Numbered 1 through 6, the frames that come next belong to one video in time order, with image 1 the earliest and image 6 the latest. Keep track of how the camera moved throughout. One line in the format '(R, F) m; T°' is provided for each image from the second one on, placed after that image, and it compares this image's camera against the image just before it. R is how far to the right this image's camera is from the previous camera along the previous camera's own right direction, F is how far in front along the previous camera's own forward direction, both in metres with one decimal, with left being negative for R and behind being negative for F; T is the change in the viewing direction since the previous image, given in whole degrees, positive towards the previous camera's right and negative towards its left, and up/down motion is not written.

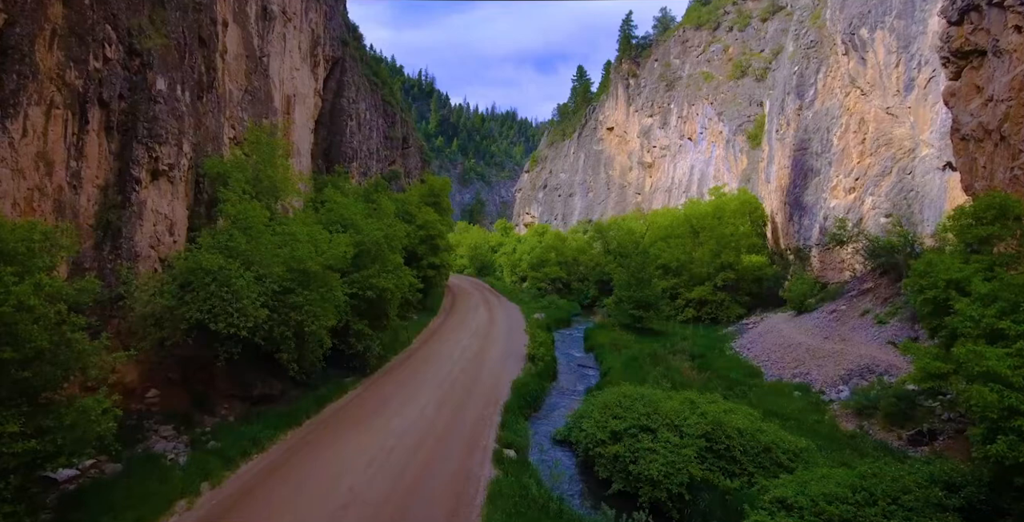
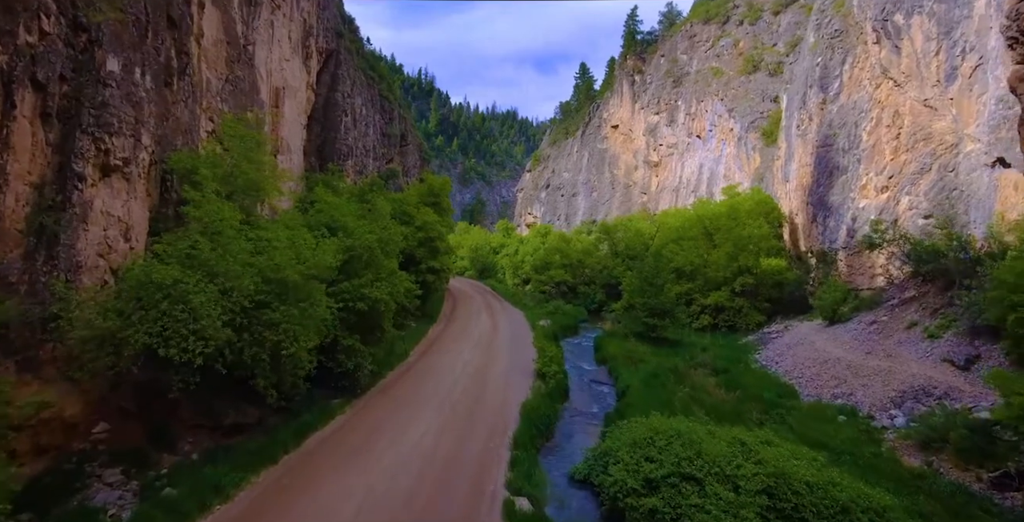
(-0.3, +2.5) m; 0°
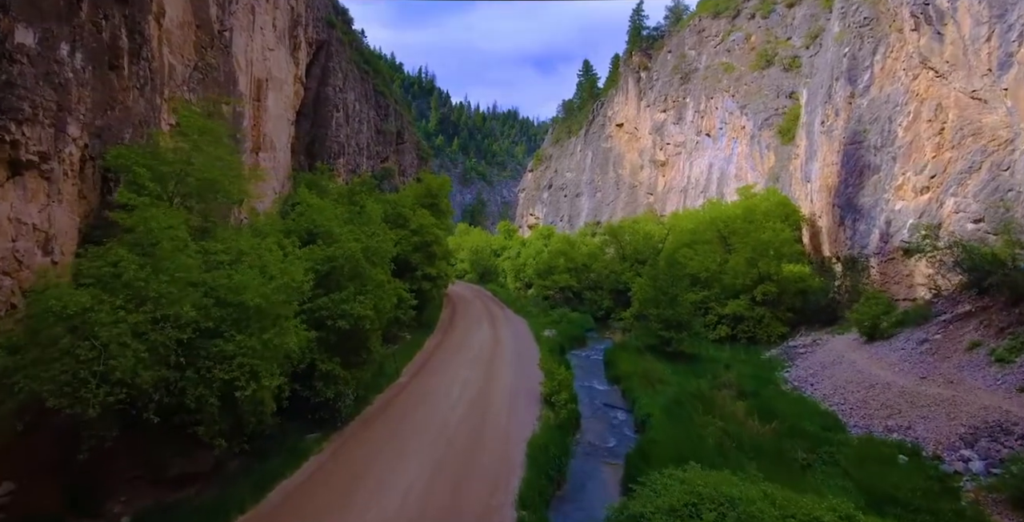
(-0.1, +2.8) m; 0°
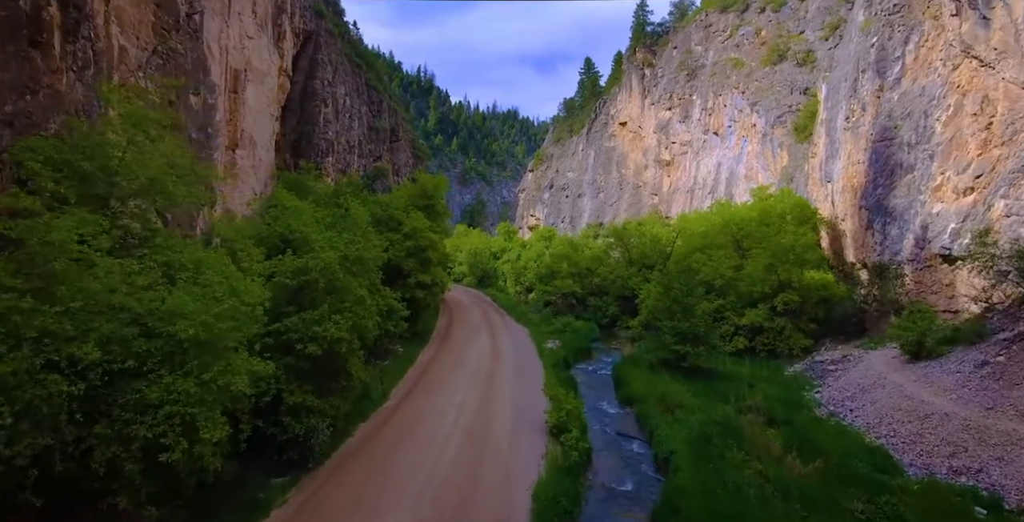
(-0.1, +2.7) m; 0°
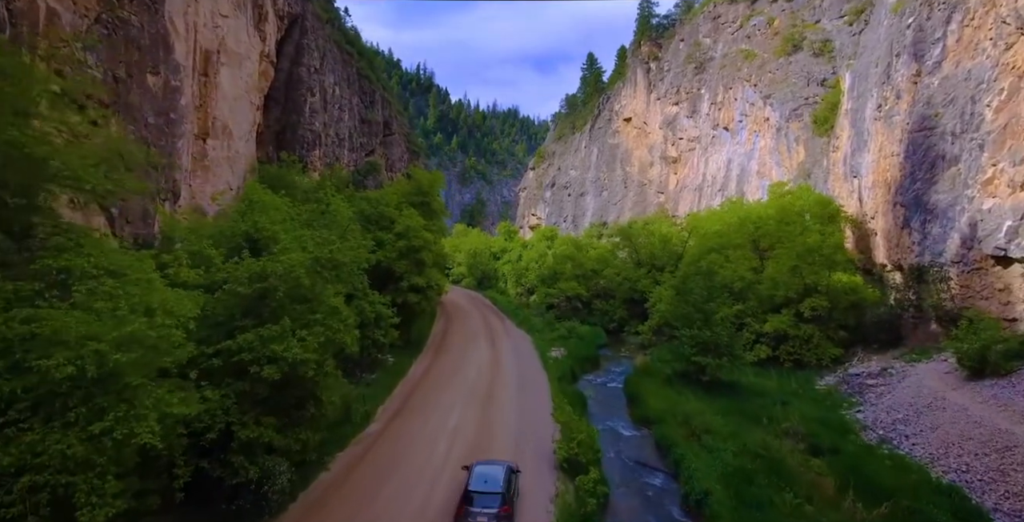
(-0.1, +2.8) m; 0°
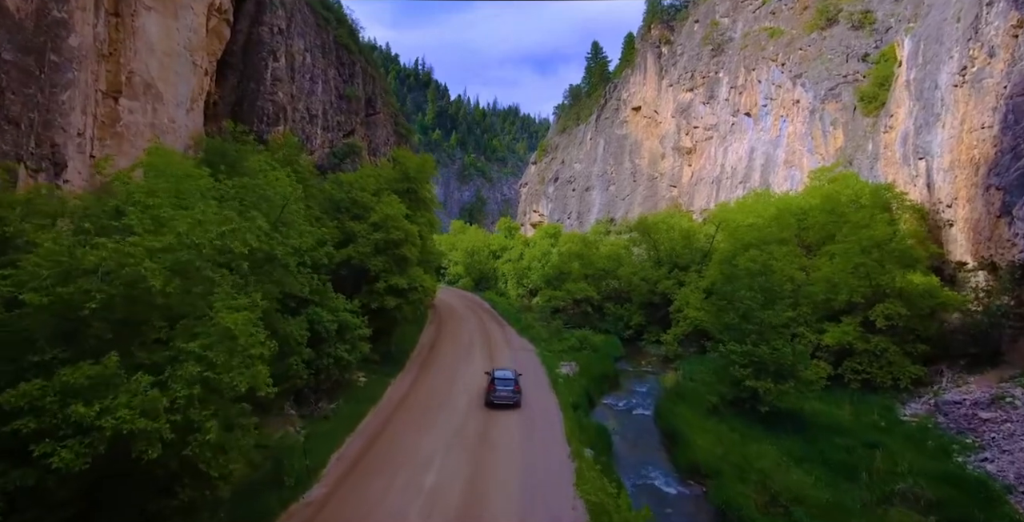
(0.0, +5.8) m; 0°
